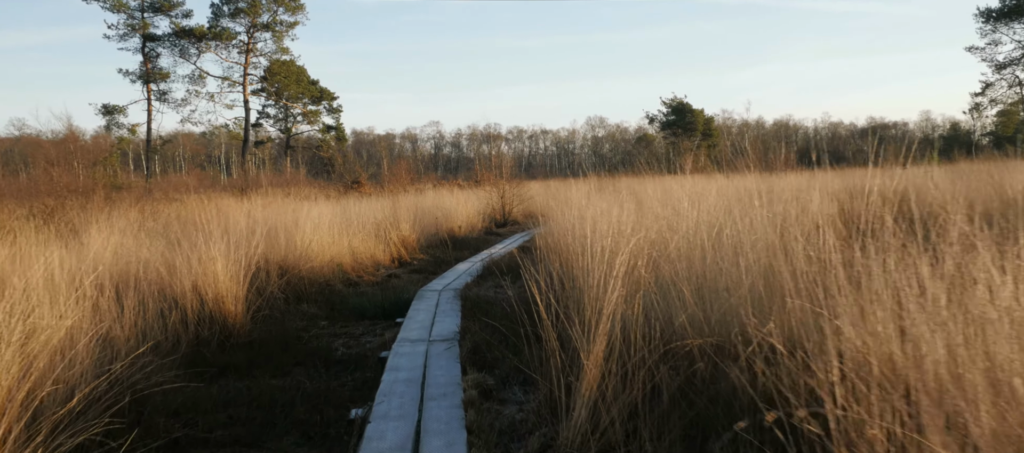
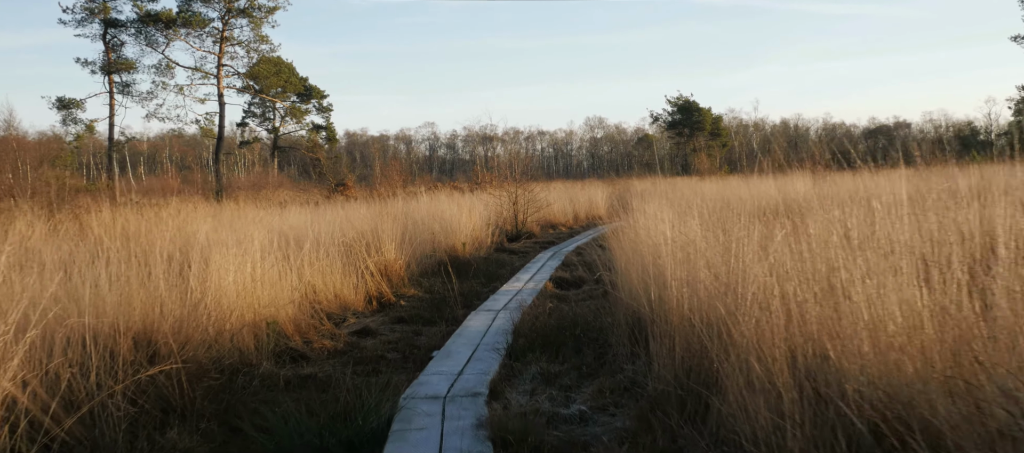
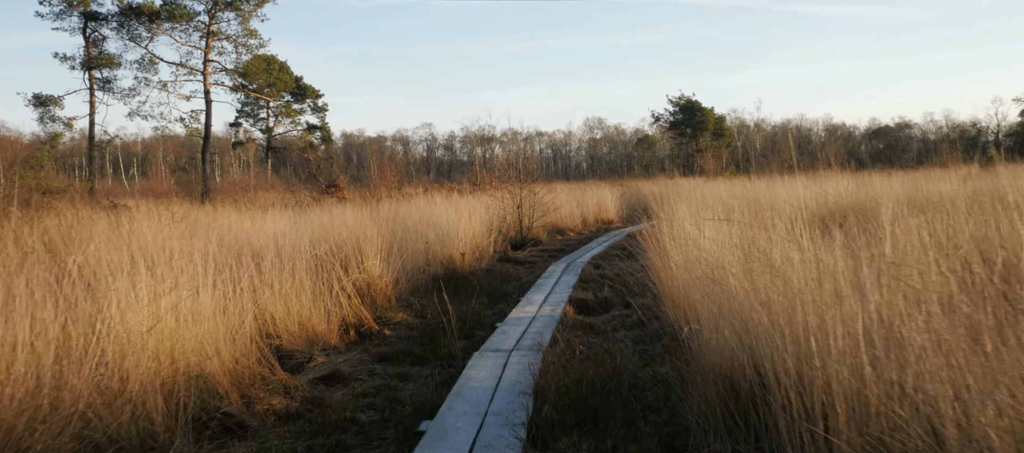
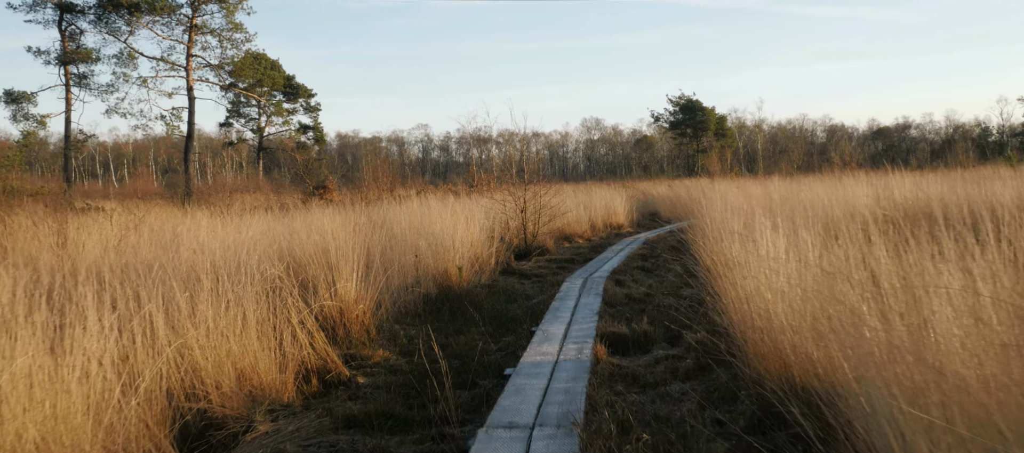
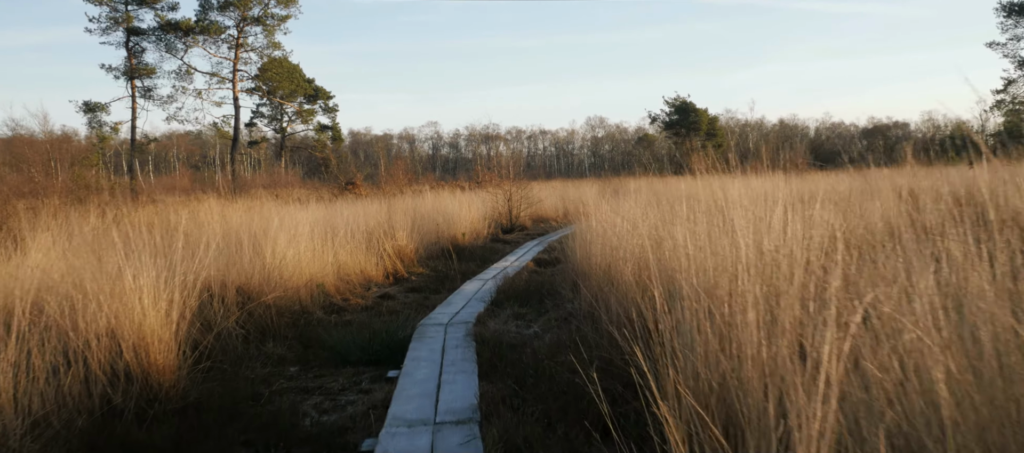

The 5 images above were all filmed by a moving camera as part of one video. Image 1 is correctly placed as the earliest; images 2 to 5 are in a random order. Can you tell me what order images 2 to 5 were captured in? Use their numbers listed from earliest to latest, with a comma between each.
5, 2, 3, 4
